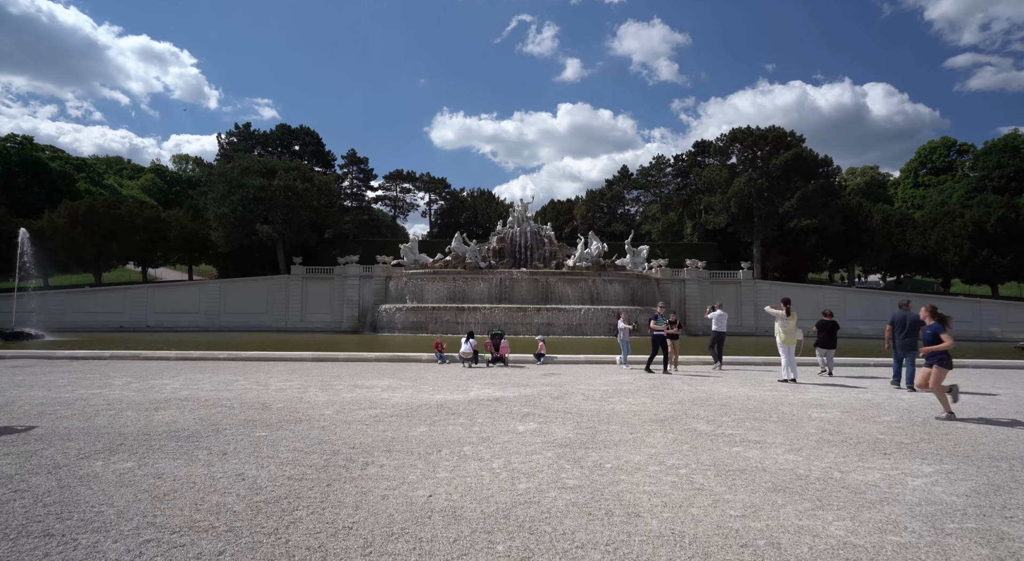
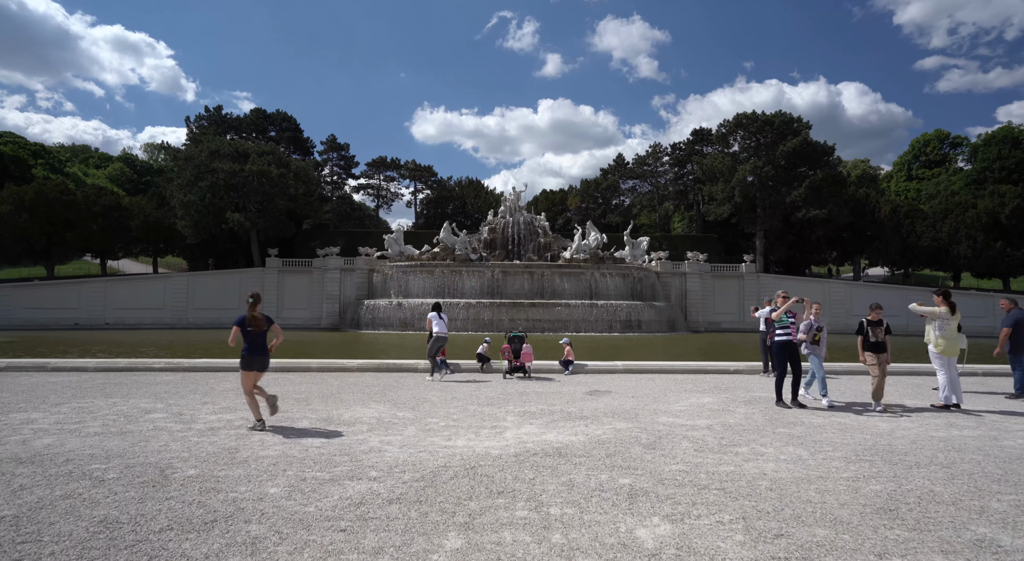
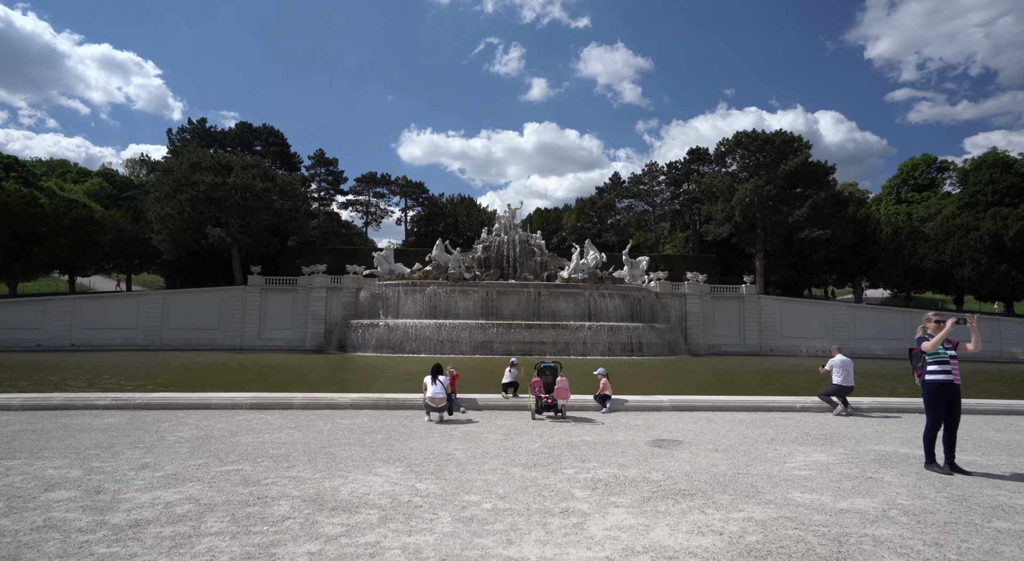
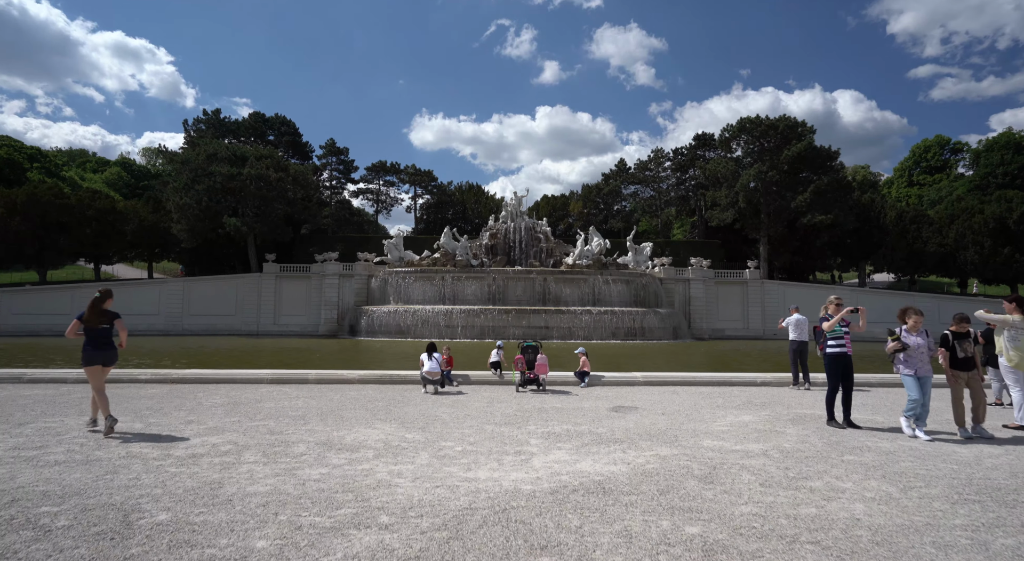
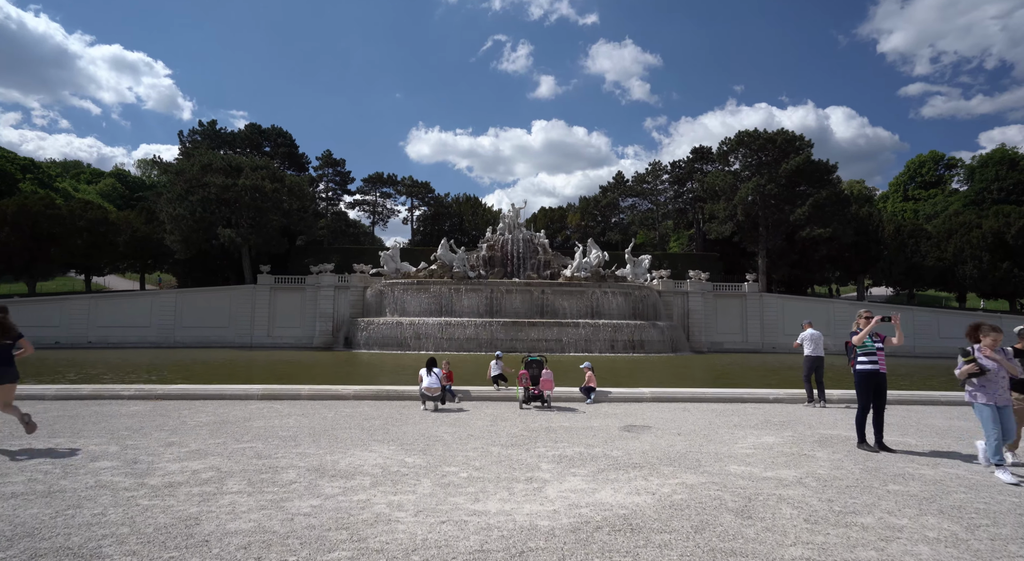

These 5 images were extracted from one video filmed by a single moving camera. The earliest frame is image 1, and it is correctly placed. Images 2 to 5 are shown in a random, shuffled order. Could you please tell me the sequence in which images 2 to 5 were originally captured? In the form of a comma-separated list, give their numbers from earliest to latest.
2, 4, 5, 3
